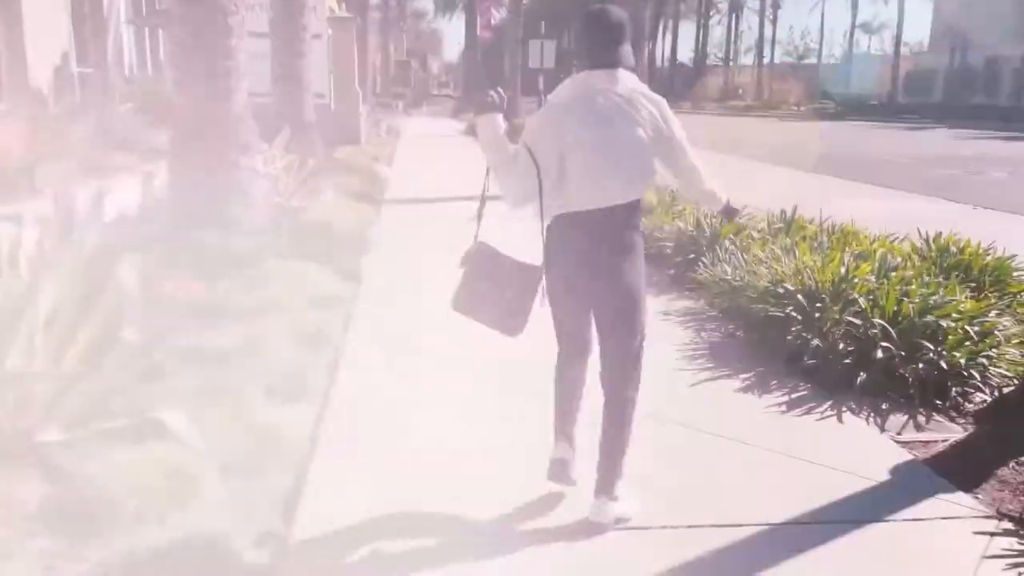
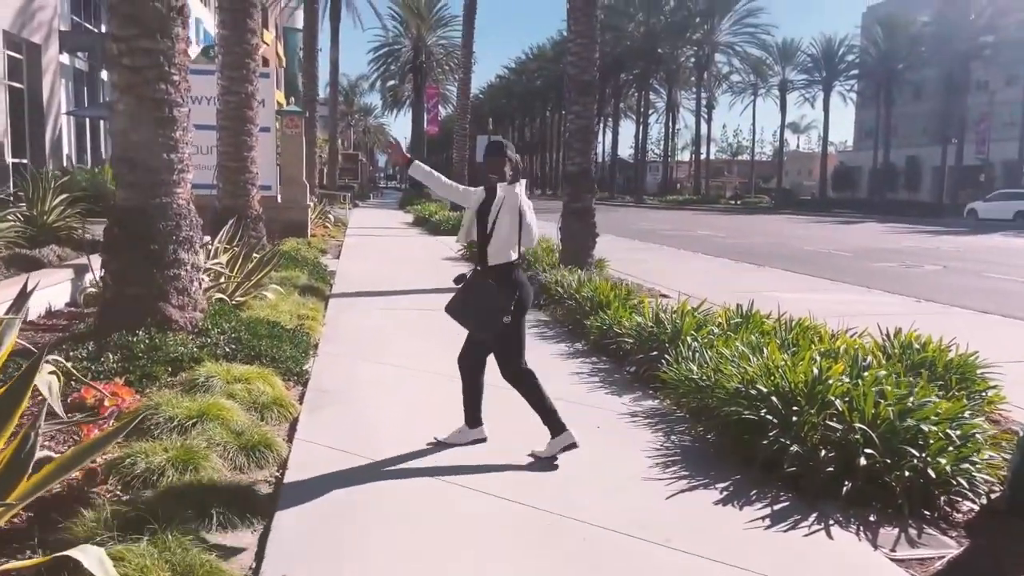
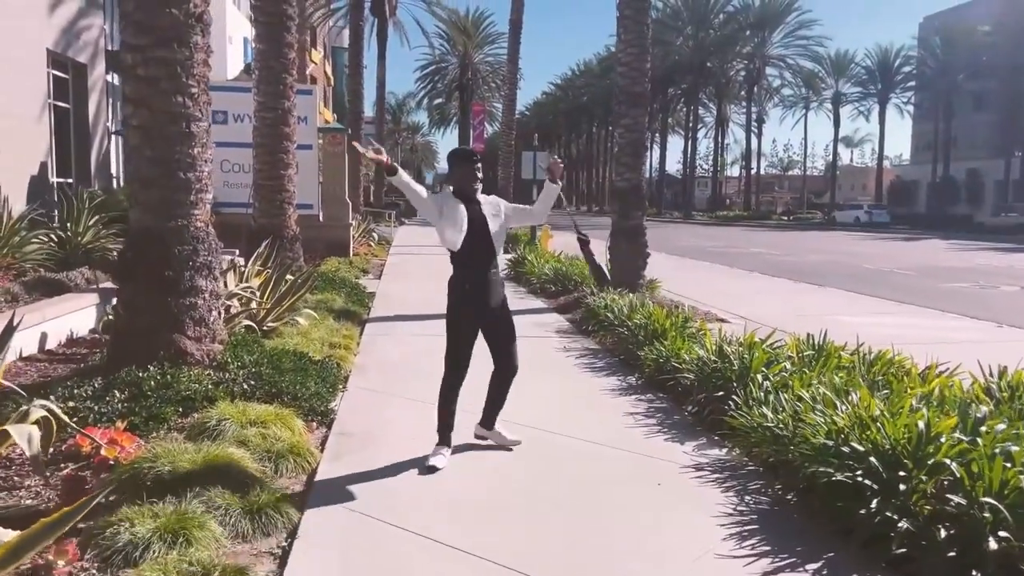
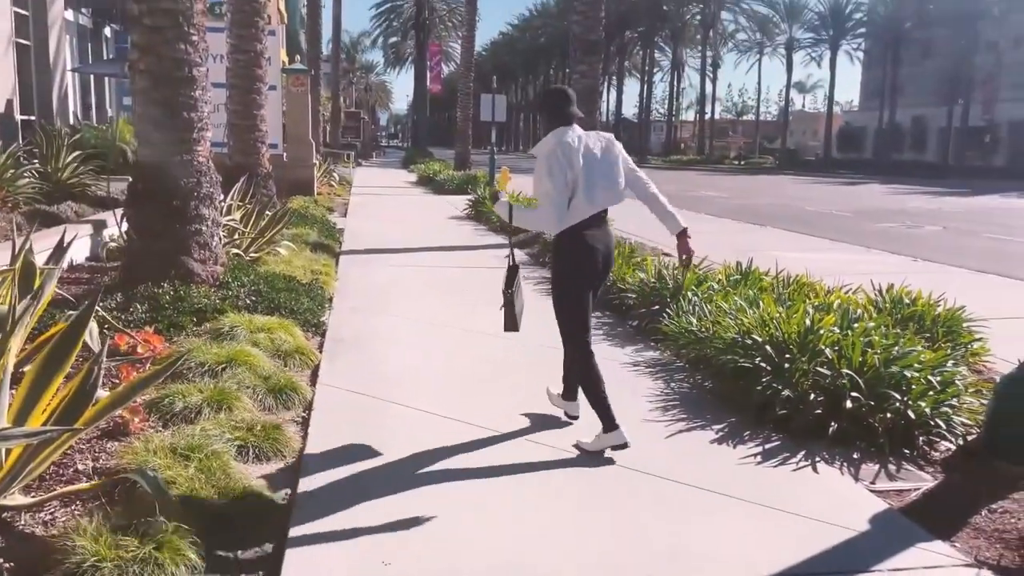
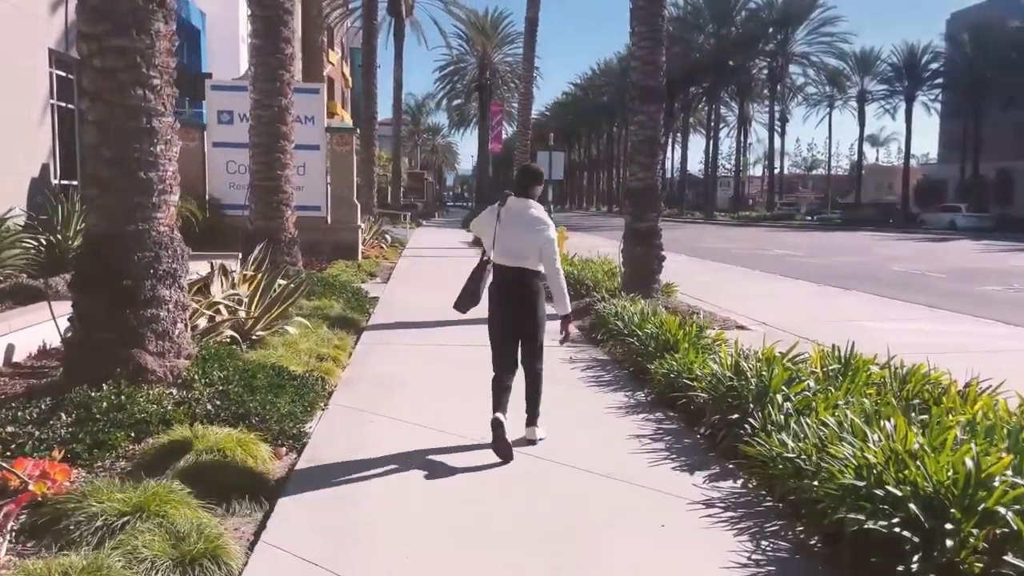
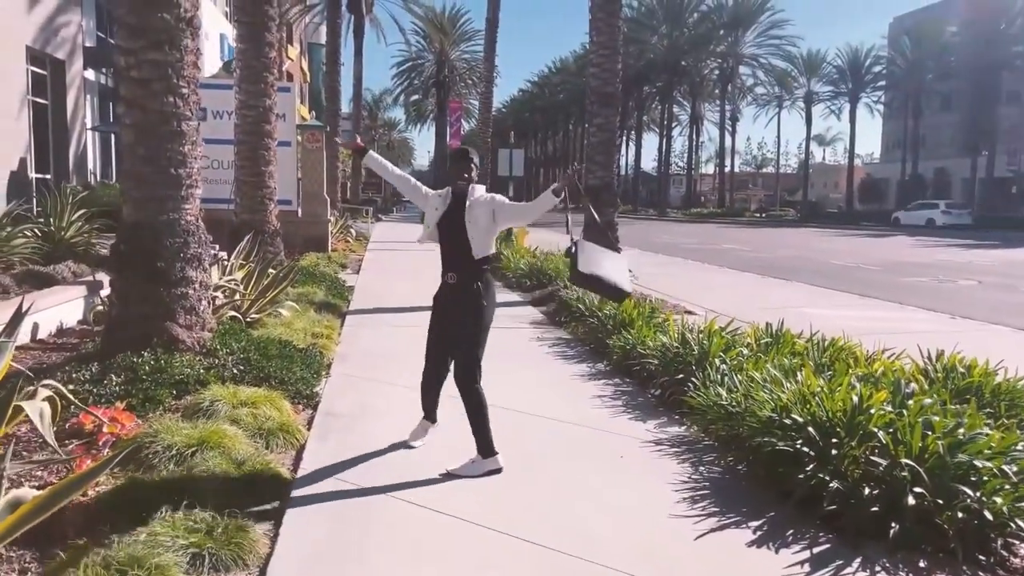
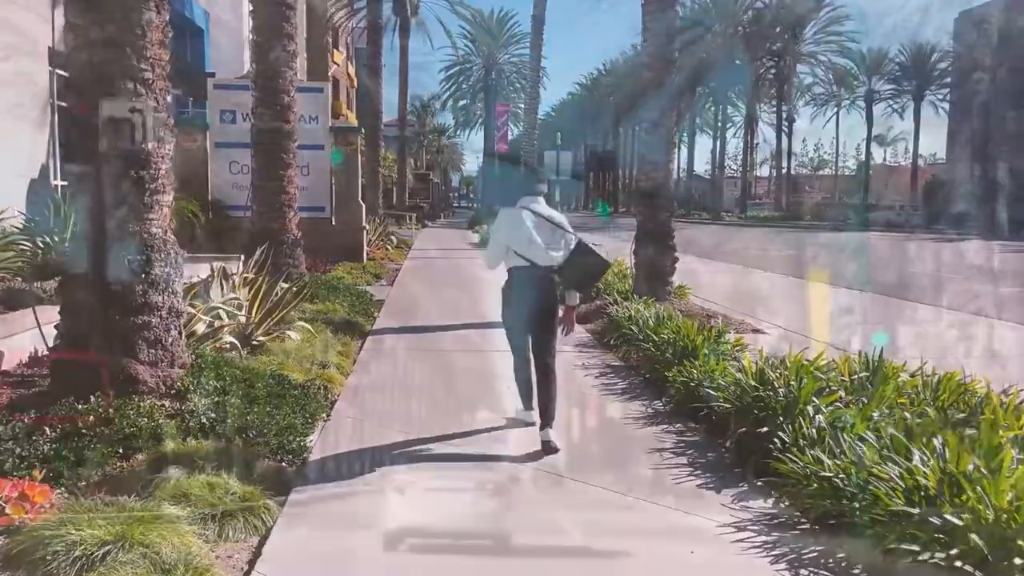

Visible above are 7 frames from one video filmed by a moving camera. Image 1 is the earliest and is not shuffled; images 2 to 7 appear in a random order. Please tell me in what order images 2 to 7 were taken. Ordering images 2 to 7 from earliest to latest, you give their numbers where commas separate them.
4, 2, 6, 3, 5, 7
